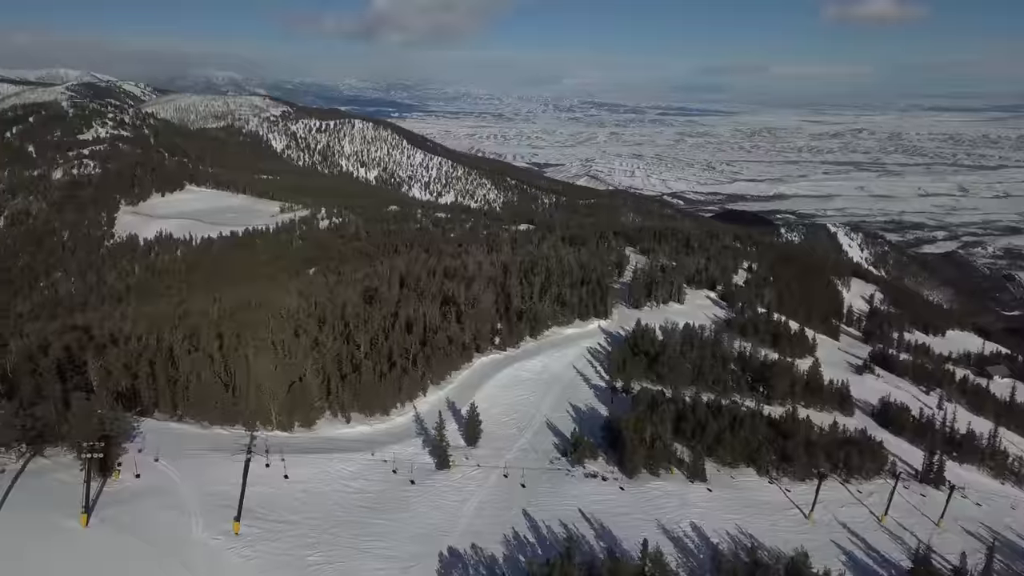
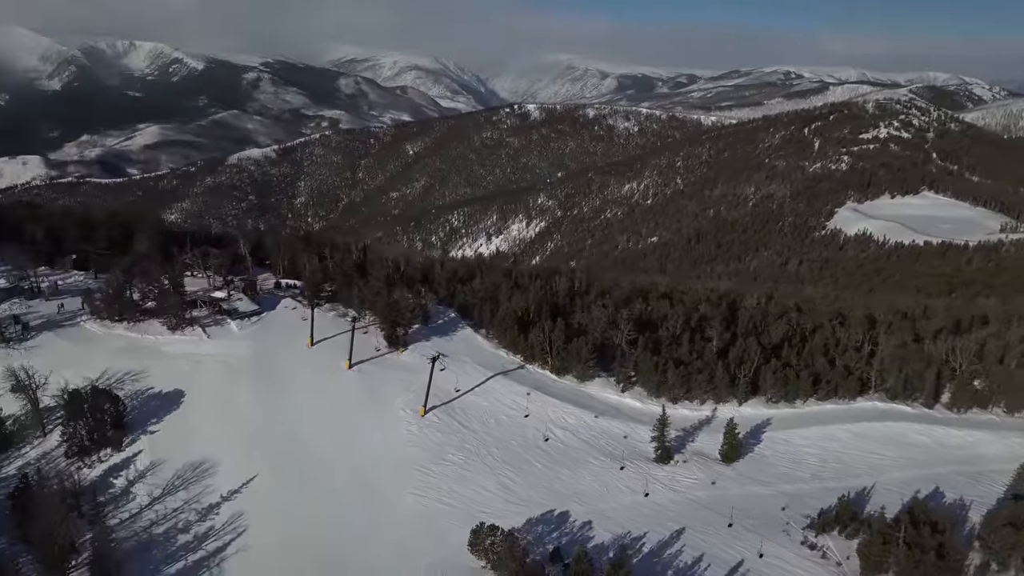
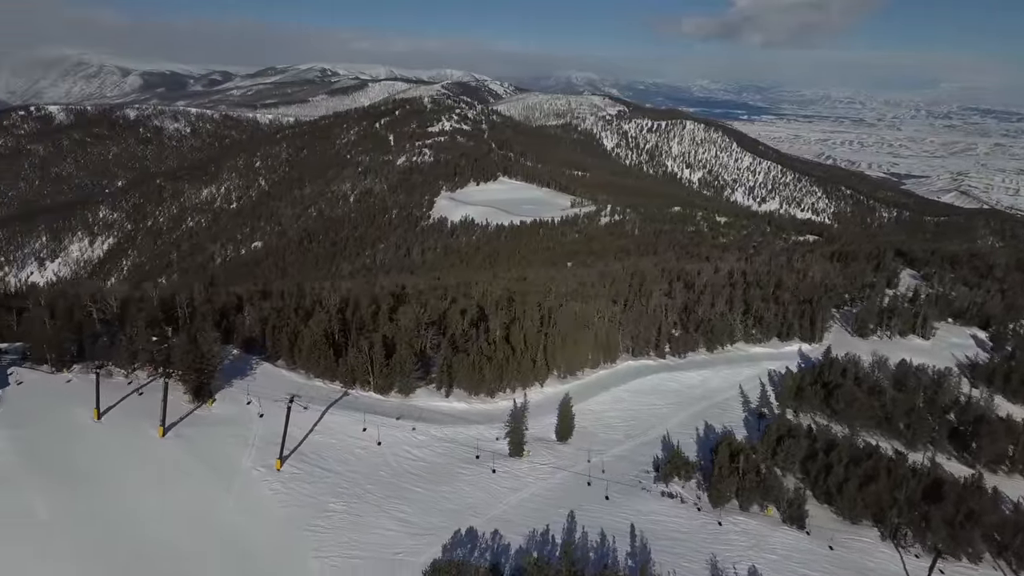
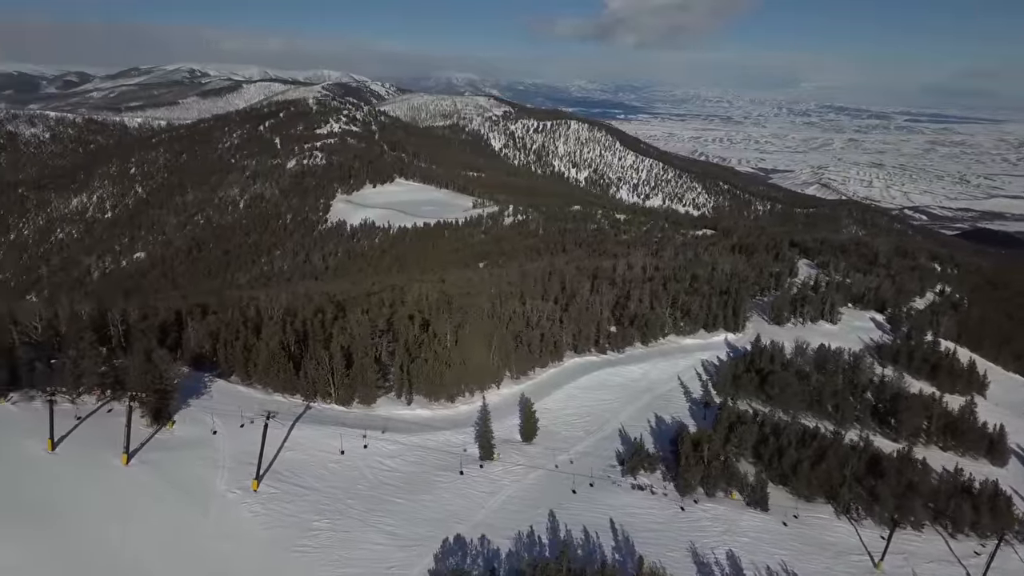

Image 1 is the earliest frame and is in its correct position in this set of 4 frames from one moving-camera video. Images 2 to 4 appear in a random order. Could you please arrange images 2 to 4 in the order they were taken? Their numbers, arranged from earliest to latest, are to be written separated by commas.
4, 3, 2
